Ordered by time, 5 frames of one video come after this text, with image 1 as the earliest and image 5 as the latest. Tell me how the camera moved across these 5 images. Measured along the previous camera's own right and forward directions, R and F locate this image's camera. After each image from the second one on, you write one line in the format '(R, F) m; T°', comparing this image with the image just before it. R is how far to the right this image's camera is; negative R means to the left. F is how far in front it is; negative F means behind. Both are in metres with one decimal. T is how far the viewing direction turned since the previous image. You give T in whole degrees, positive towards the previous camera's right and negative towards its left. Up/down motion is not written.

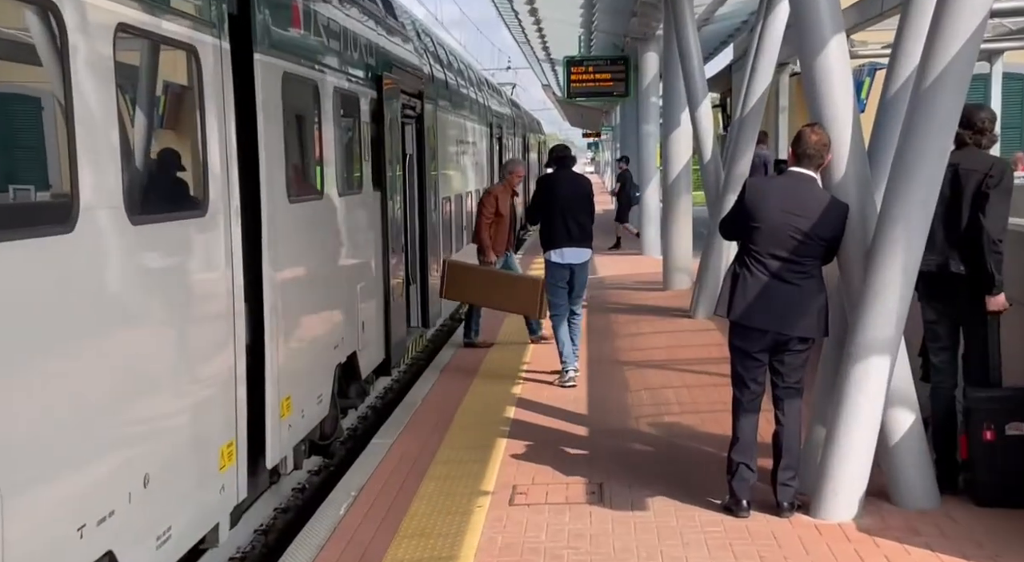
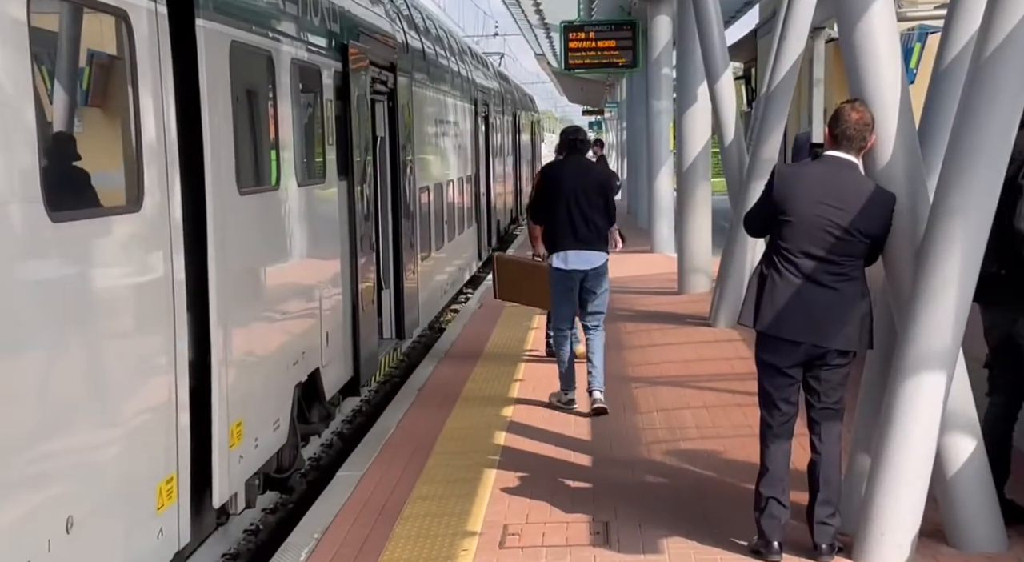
(0.0, +0.9) m; +1°
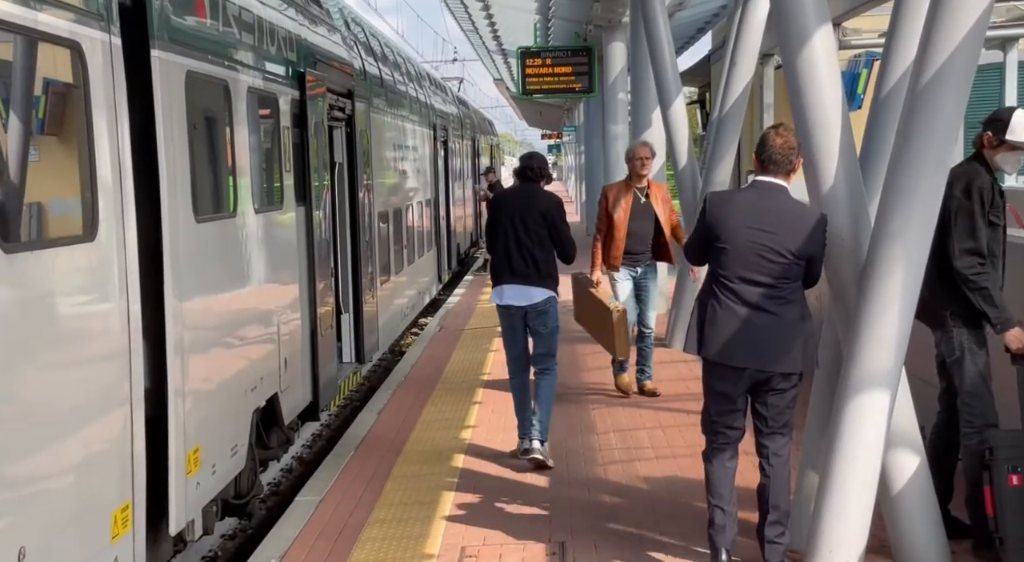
(+0.1, -0.1) m; +2°
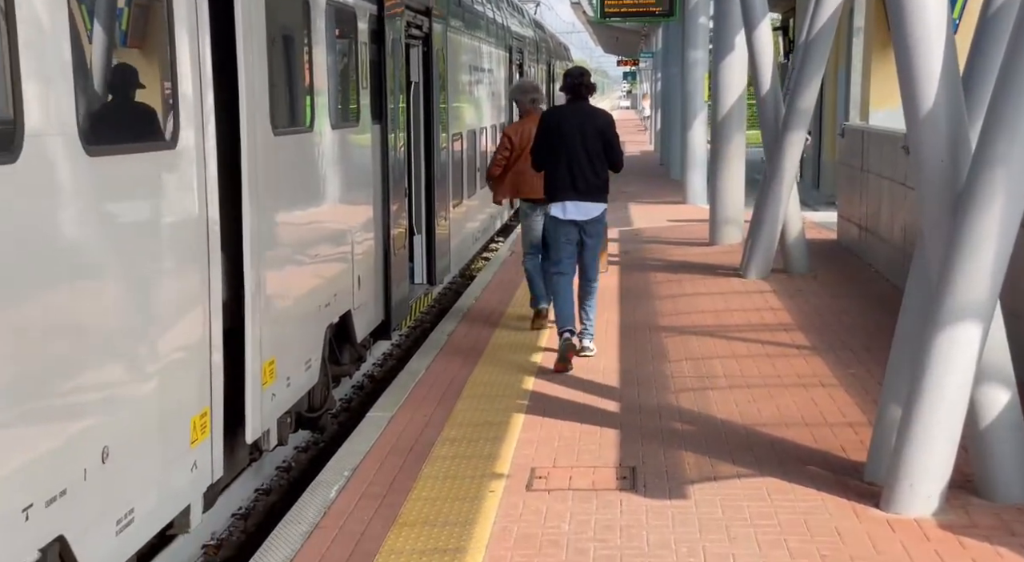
(-0.1, +0.1) m; -3°
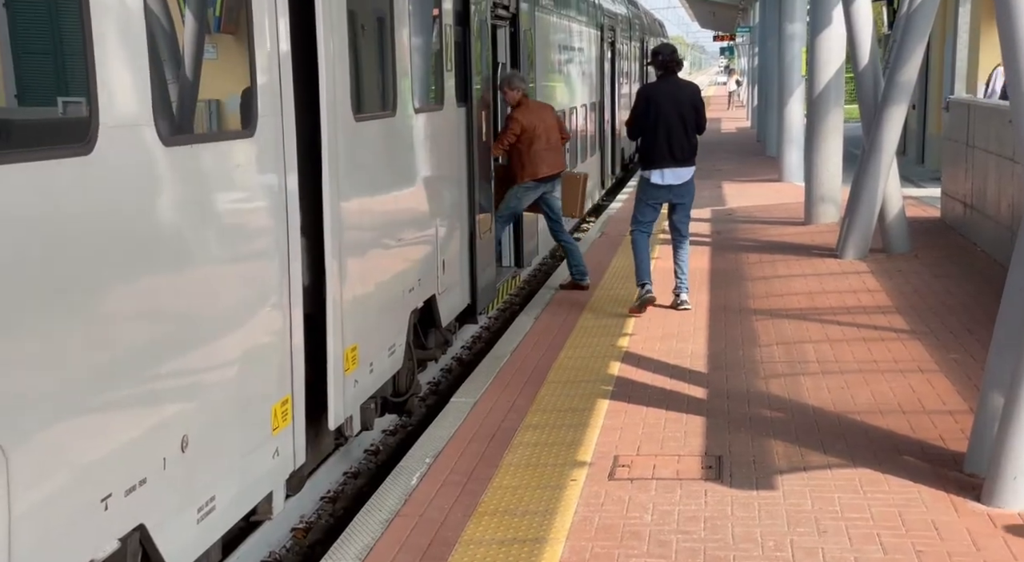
(+0.1, +0.1) m; -5°
